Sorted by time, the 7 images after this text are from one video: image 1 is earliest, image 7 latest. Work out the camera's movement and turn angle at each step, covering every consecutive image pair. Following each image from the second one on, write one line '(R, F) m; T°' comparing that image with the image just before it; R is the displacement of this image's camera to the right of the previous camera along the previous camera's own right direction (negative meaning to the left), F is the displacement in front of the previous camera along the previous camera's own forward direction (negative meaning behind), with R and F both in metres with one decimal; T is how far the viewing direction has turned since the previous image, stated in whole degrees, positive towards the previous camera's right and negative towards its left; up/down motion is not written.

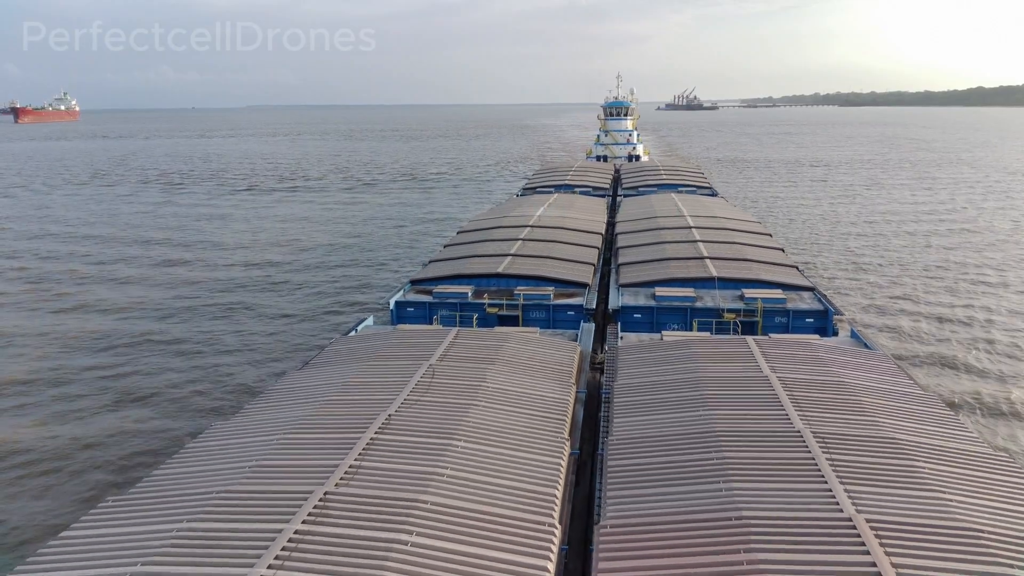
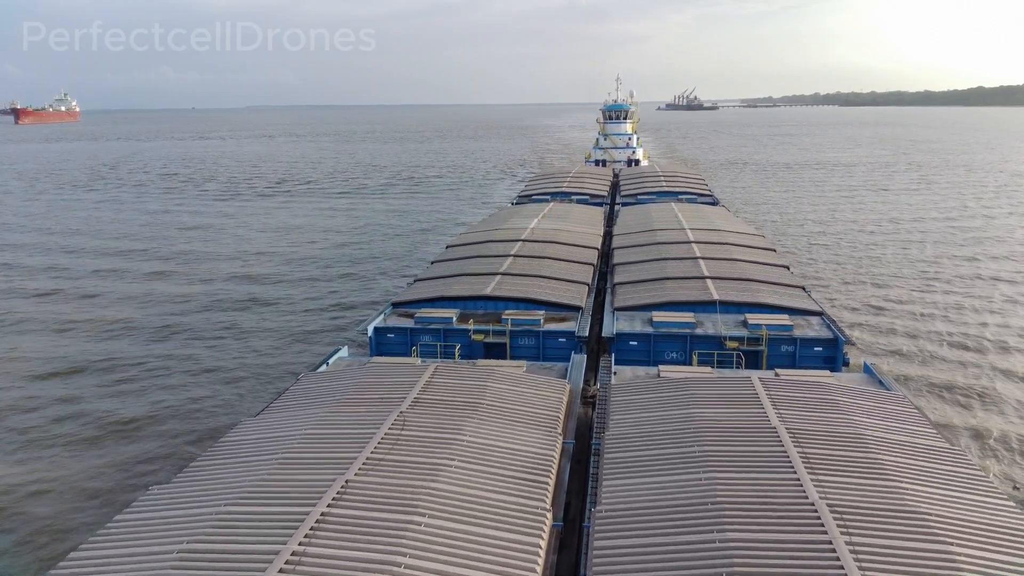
(+0.4, +1.5) m; 0°
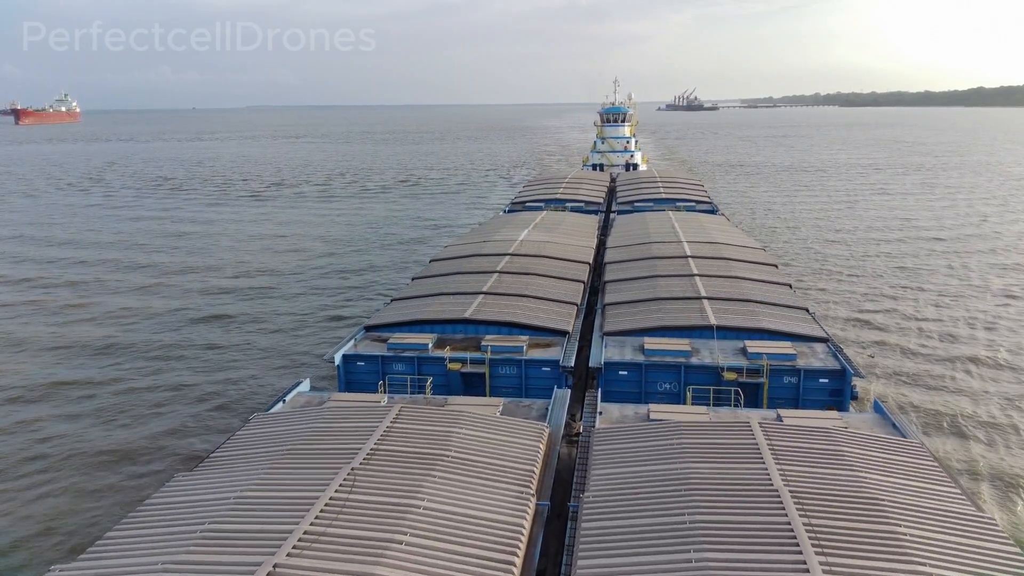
(+0.6, +1.6) m; 0°
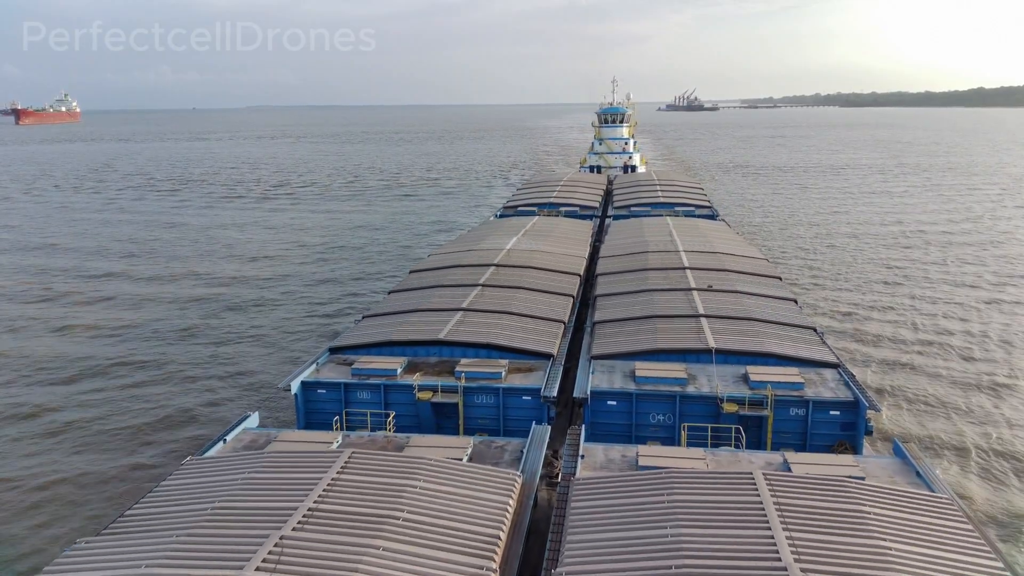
(+0.6, +1.9) m; 0°
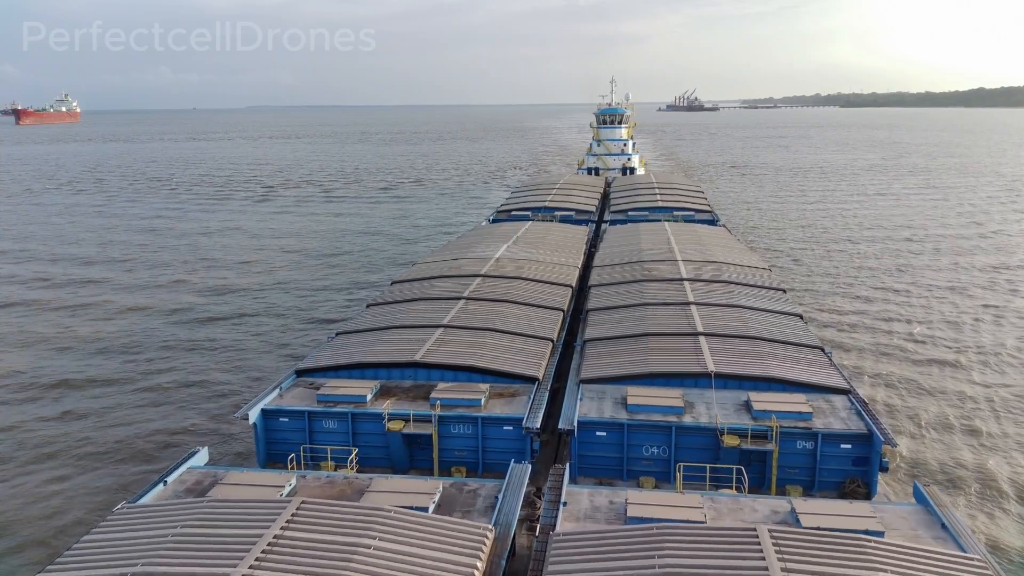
(+0.5, +1.5) m; 0°
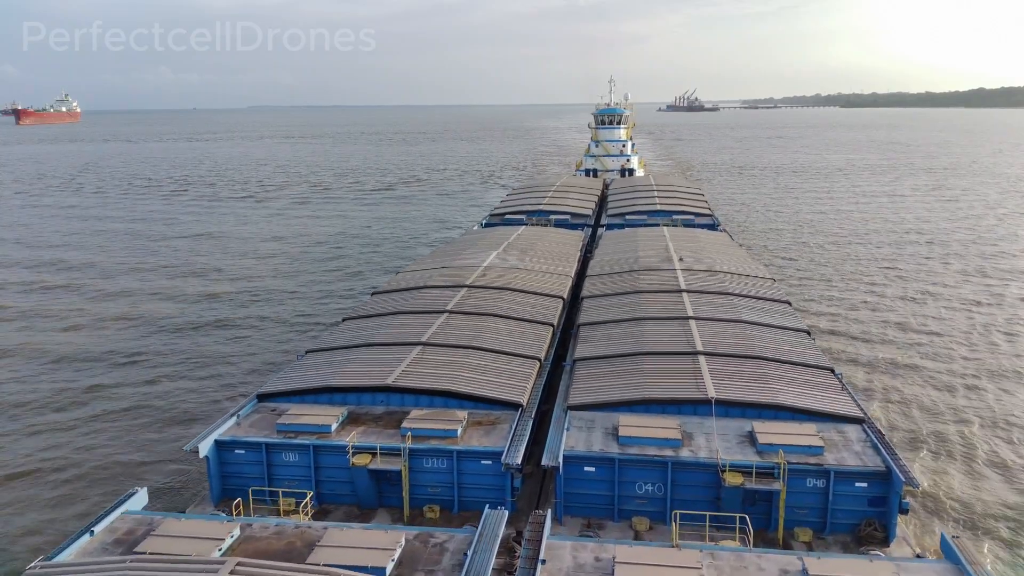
(+0.4, +1.5) m; 0°
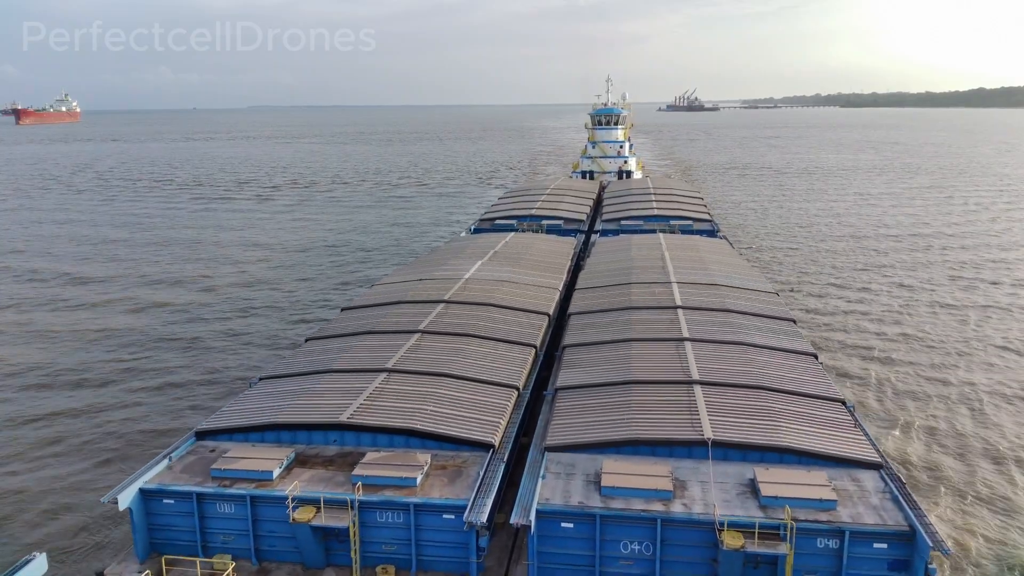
(+0.6, +1.8) m; 0°
